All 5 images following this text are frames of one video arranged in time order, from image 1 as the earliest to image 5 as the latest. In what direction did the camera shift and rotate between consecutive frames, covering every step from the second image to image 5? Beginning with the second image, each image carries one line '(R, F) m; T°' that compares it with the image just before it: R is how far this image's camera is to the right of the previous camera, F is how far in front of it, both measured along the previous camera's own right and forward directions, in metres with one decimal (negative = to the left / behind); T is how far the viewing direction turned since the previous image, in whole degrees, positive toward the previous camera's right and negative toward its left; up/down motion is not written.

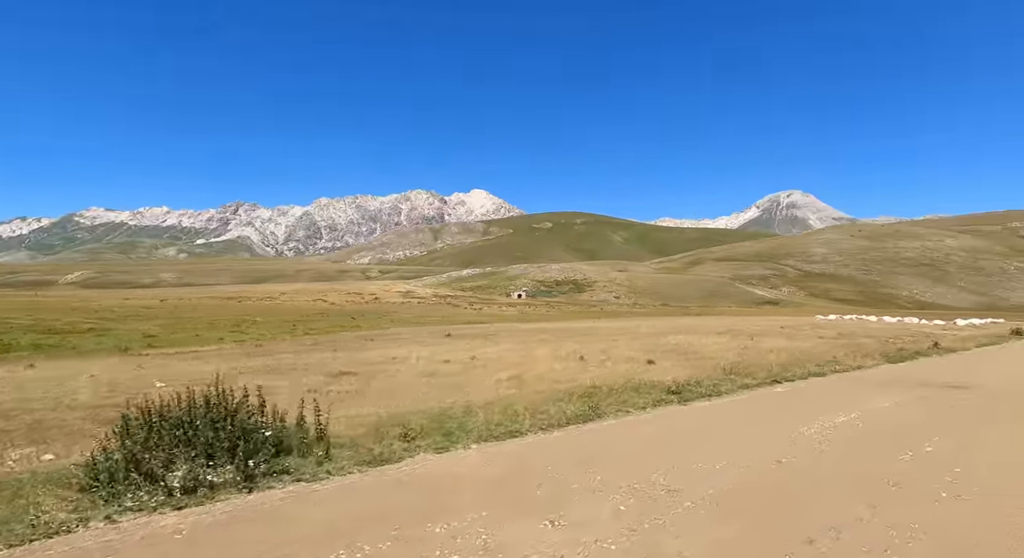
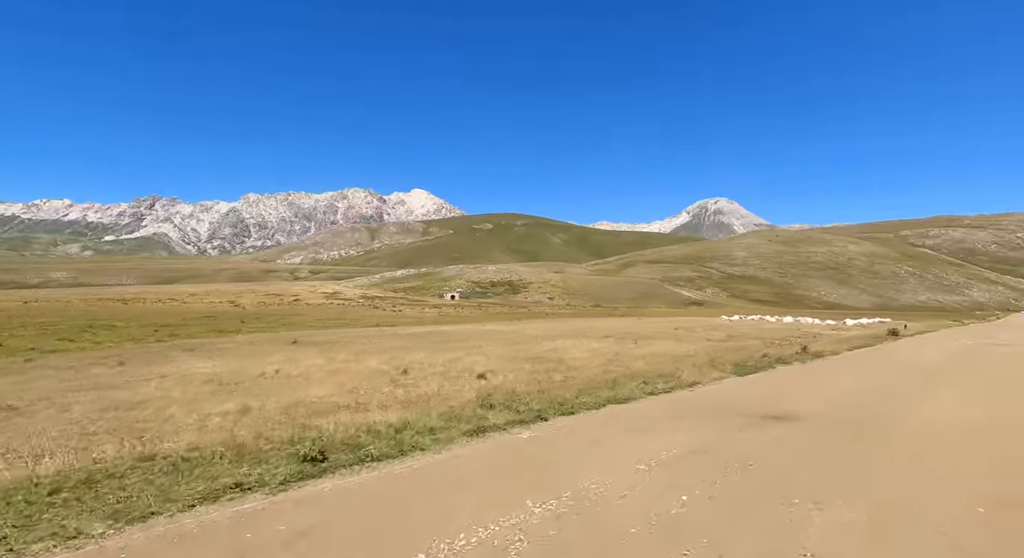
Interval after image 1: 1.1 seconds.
(+3.5, +3.0) m; +7°
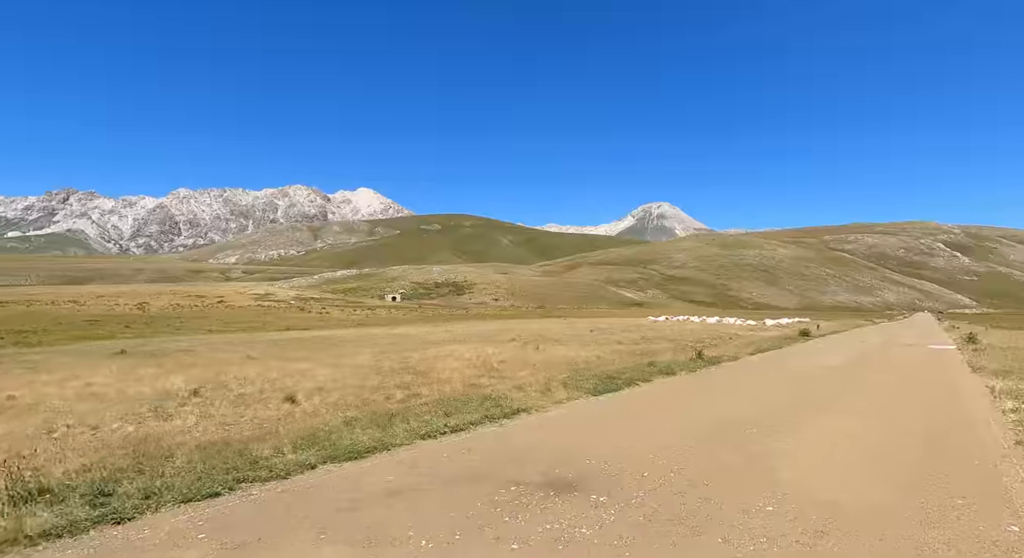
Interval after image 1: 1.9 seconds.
(+2.8, +3.0) m; +6°
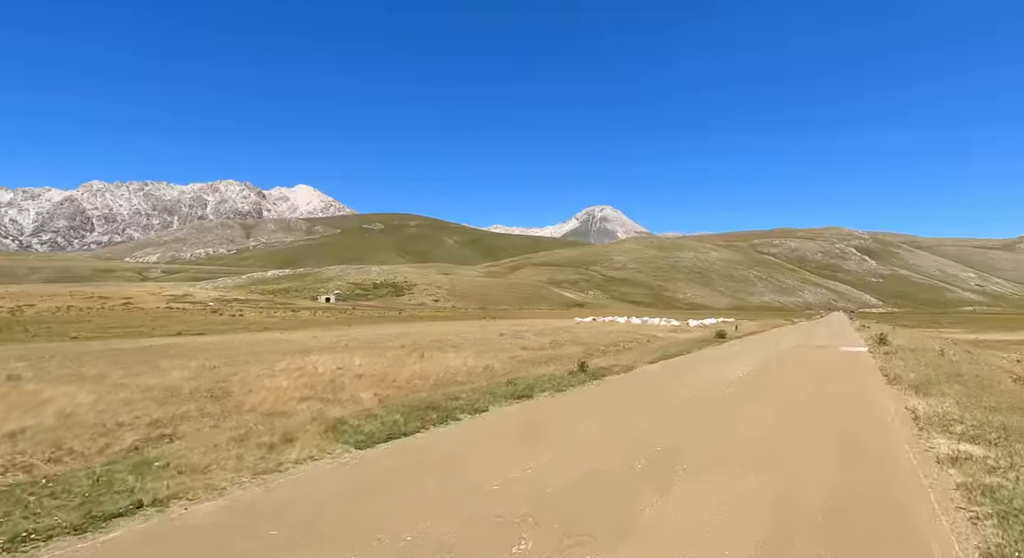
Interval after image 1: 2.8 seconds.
(+2.8, +3.7) m; +6°
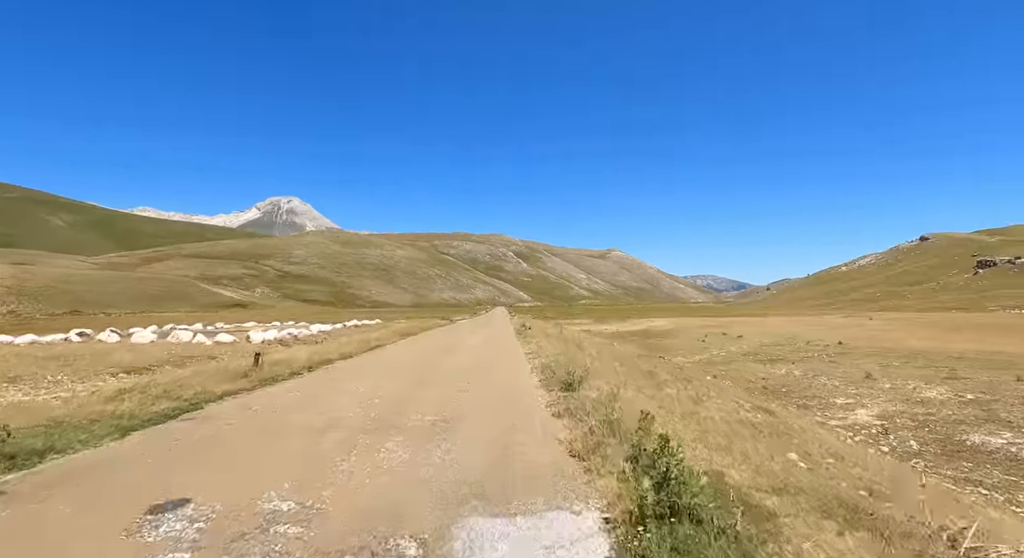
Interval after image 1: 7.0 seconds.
(+18.5, +31.3) m; +31°
